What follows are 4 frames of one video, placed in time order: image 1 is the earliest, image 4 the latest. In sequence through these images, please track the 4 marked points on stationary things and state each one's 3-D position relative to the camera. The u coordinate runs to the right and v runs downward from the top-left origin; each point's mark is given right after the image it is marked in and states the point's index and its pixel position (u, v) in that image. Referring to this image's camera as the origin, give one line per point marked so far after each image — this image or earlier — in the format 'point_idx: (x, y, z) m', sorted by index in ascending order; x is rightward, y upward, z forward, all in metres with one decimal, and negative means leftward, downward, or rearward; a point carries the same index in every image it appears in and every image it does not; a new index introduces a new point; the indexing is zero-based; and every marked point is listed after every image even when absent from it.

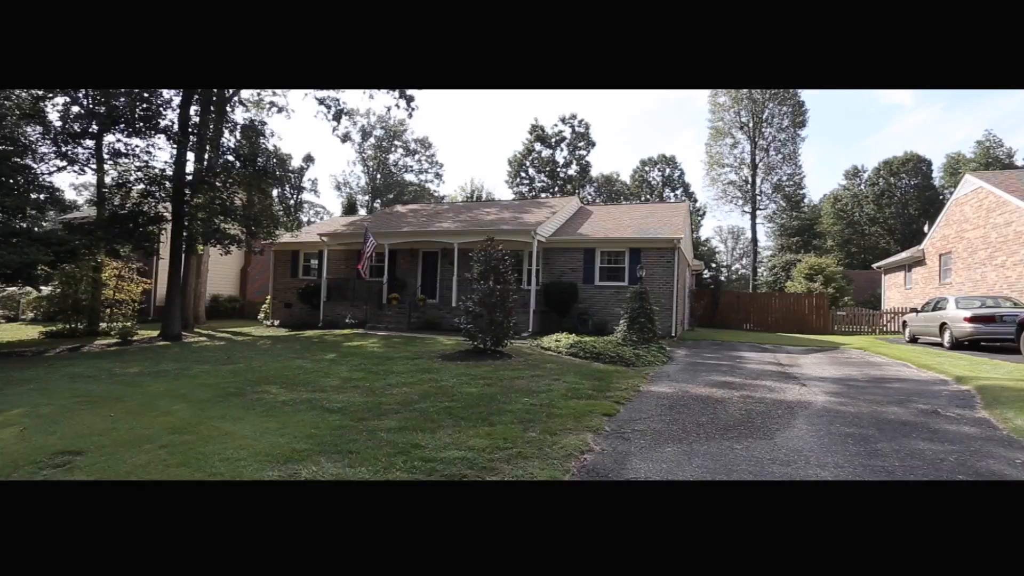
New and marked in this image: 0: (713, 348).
0: (+4.6, -1.4, +11.9) m
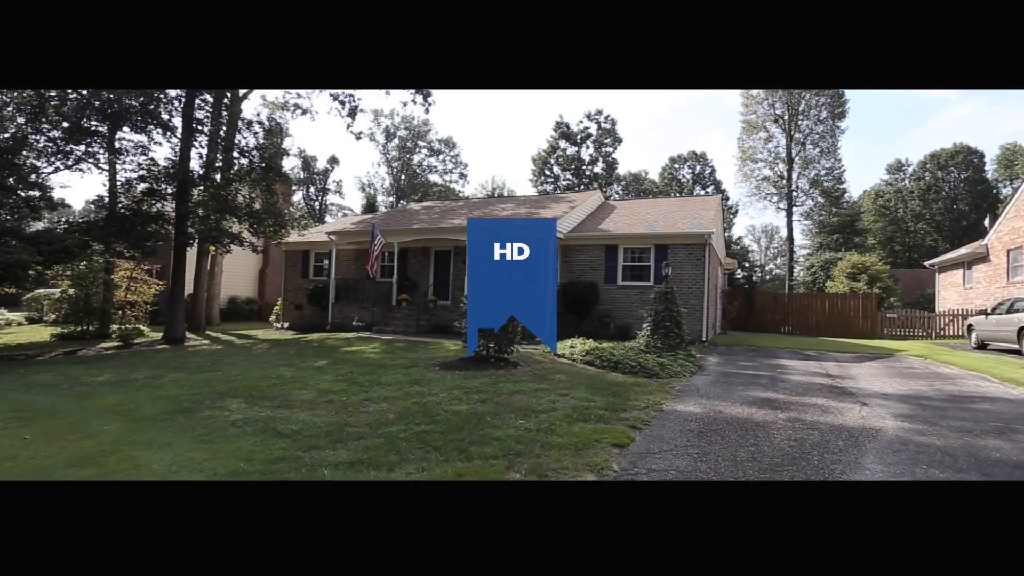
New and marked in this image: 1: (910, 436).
0: (+4.9, -1.4, +10.6) m
1: (+3.5, -1.3, +4.5) m
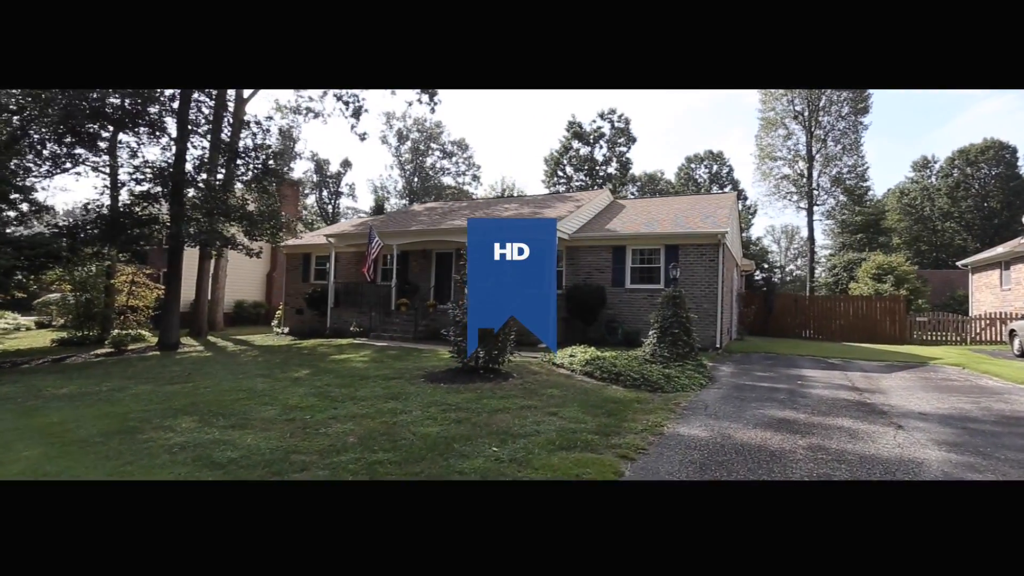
0: (+4.8, -1.4, +9.8) m
1: (+3.2, -1.3, +3.7) m
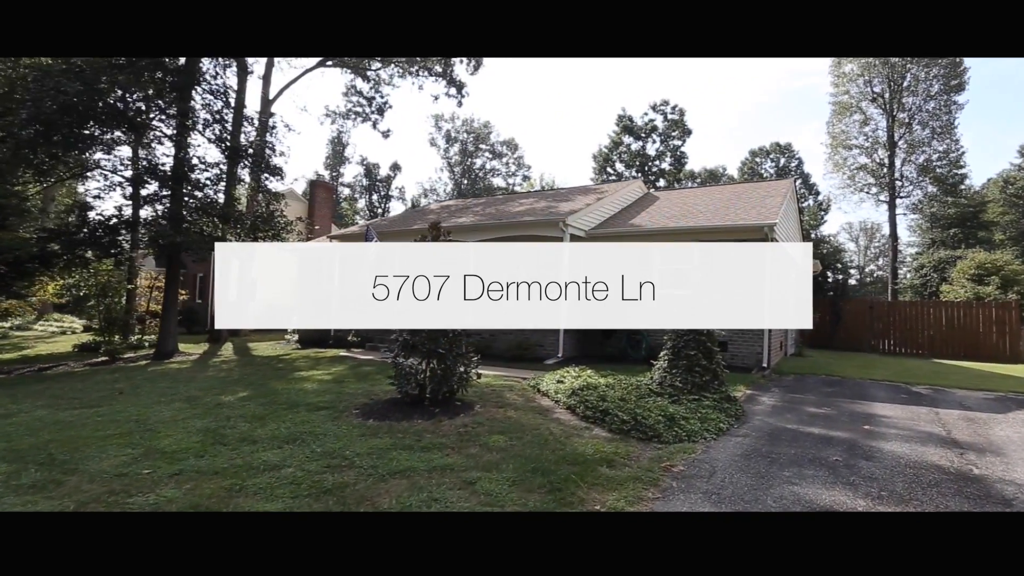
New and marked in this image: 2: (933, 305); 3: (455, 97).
0: (+4.5, -1.5, +7.5) m
1: (+2.3, -1.4, +1.7) m
2: (+10.4, -0.5, +12.7) m
3: (-2.2, +7.0, +18.9) m
